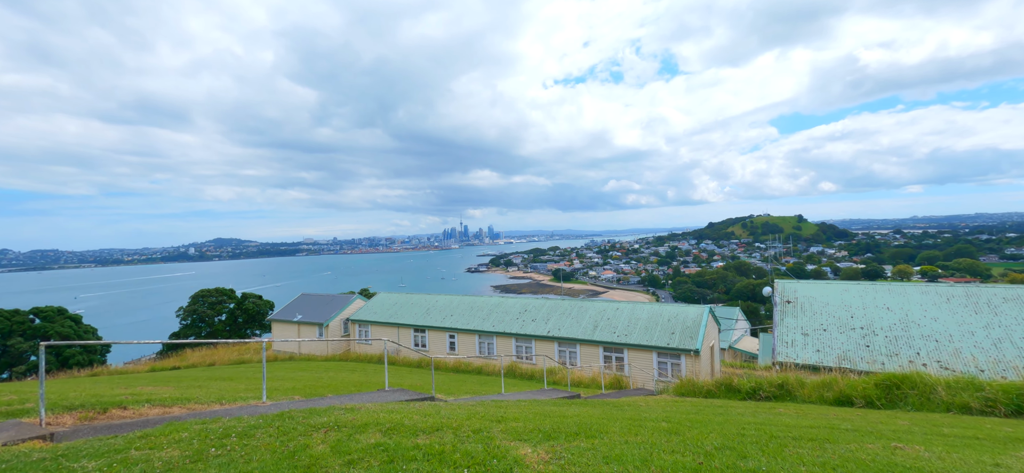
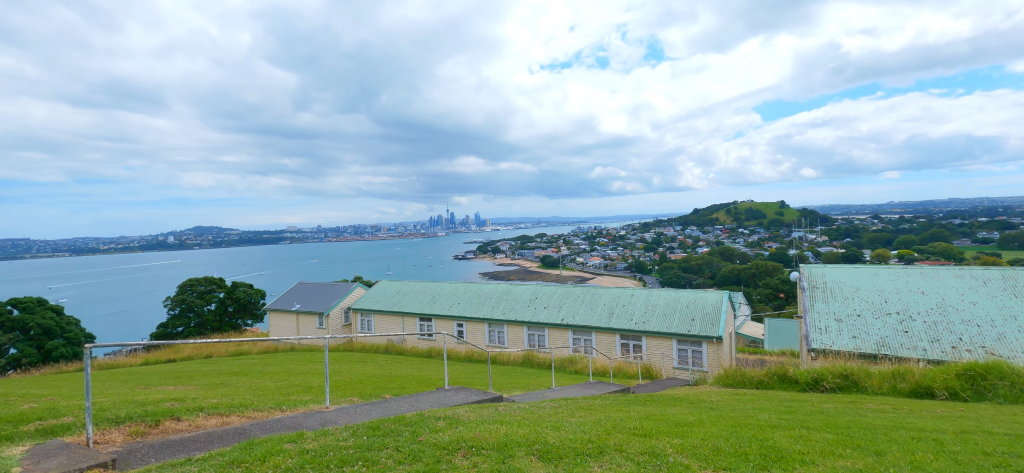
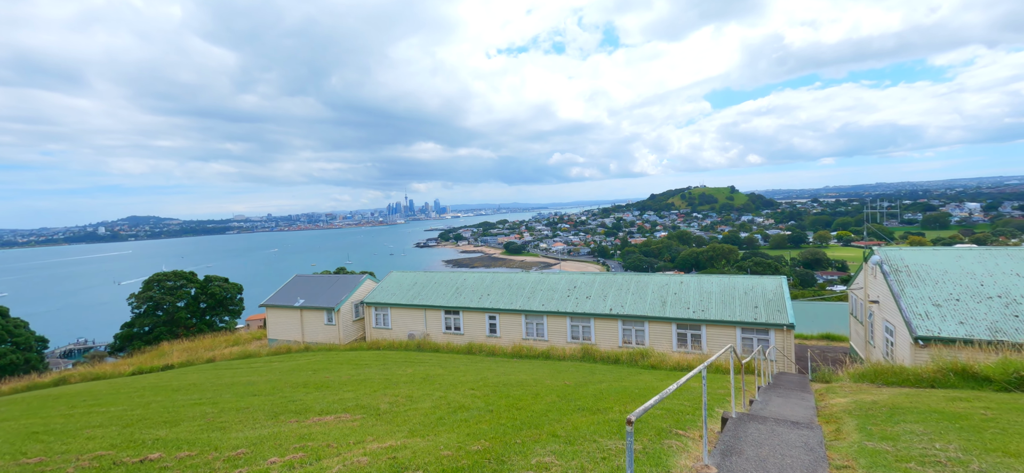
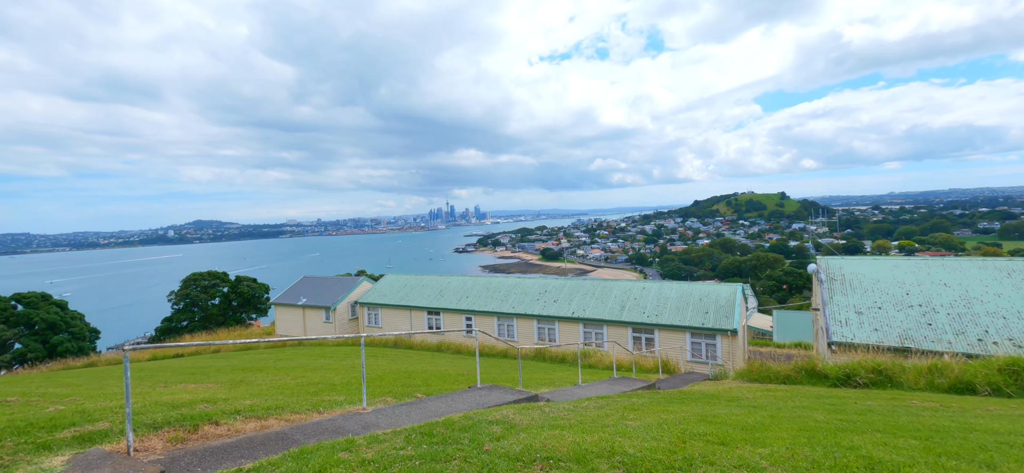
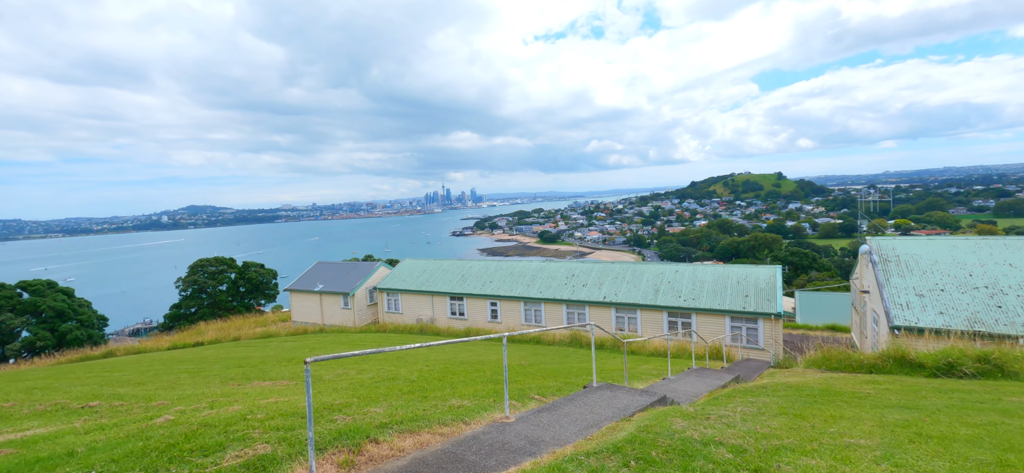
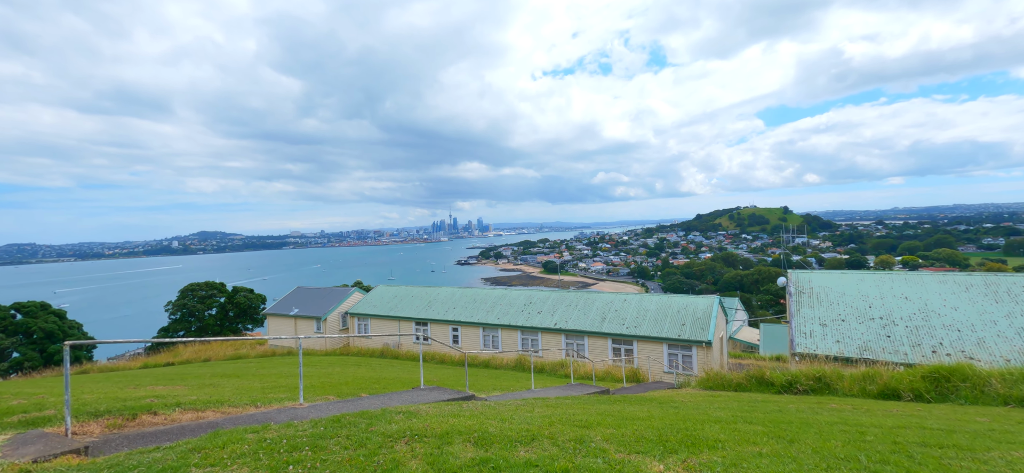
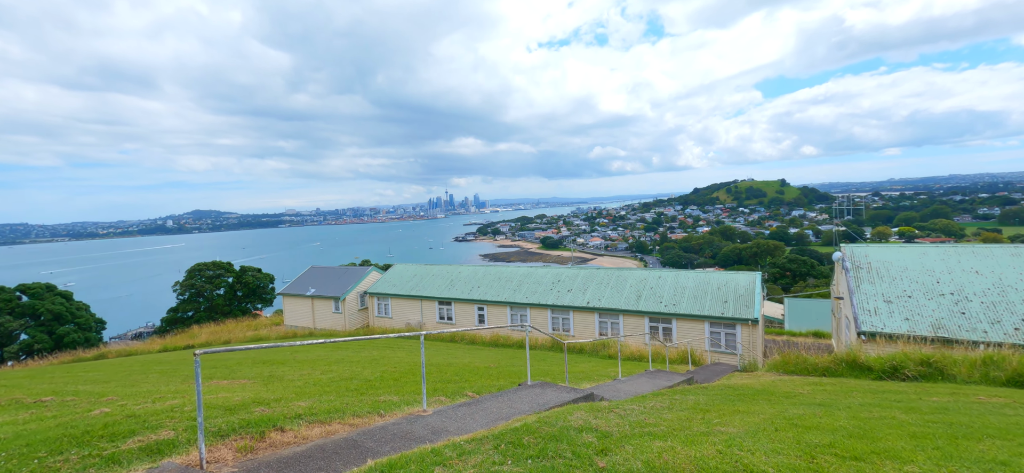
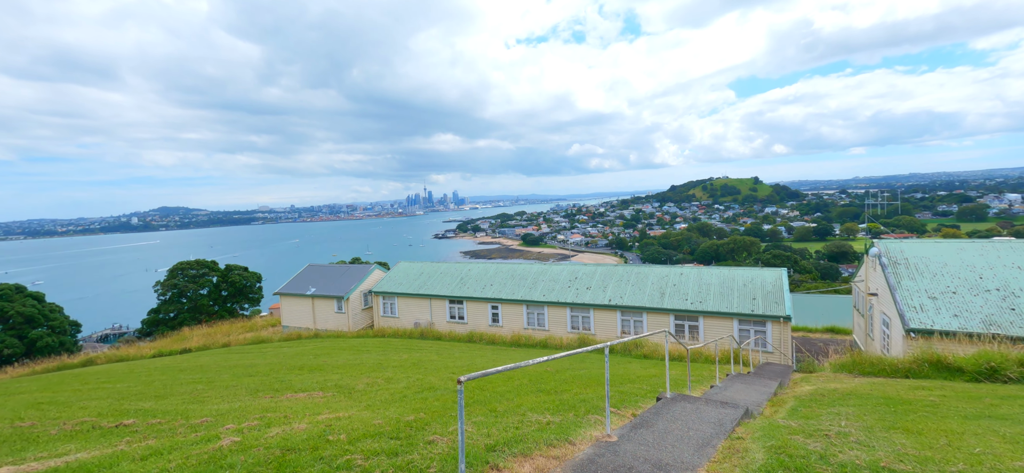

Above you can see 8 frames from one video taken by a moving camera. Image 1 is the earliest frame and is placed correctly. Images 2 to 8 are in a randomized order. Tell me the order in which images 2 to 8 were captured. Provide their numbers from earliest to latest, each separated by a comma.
6, 2, 4, 7, 5, 8, 3
